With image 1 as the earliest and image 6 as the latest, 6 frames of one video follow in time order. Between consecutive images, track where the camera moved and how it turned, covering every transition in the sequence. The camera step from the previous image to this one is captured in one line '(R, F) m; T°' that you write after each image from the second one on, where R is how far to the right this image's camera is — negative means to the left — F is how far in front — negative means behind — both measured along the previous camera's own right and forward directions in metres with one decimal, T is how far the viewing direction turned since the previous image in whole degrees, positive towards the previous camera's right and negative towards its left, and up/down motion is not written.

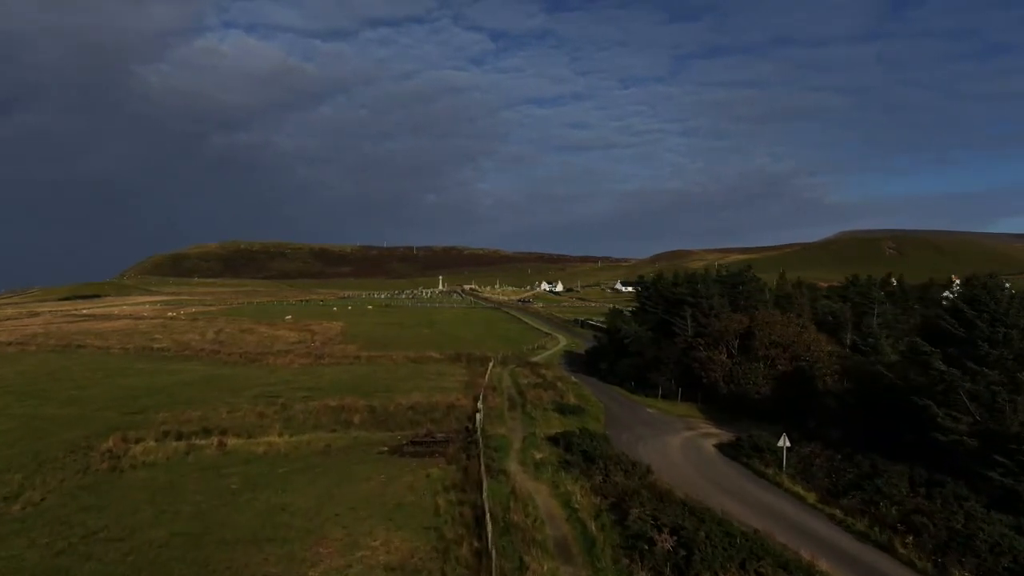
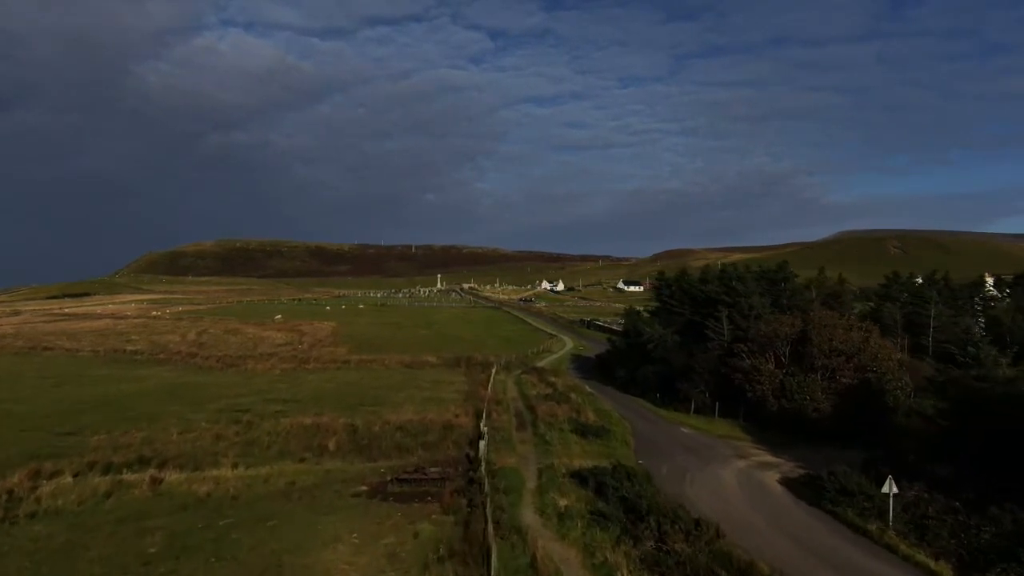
(-0.4, +5.8) m; 0°
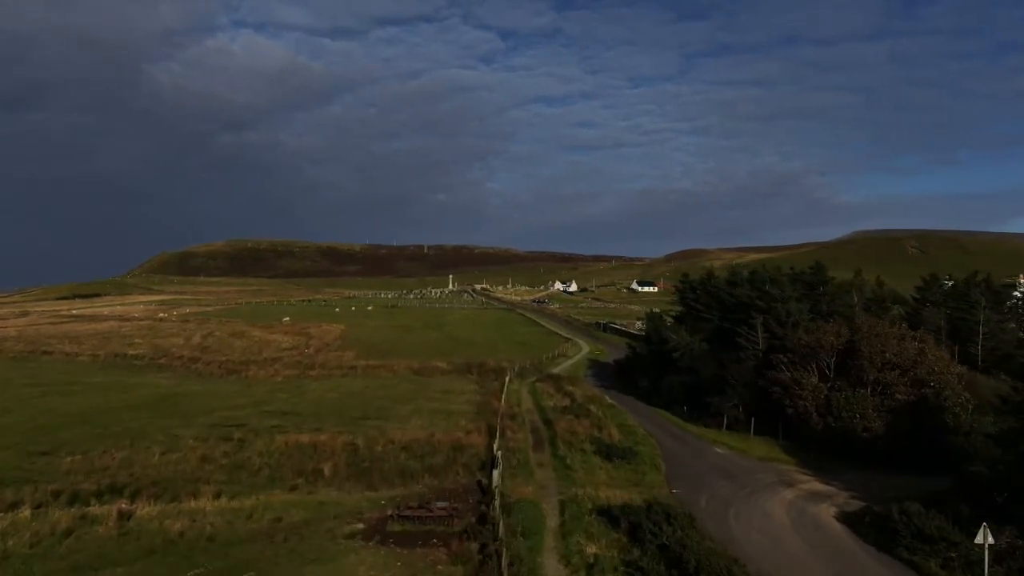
(-0.2, +2.7) m; -1°
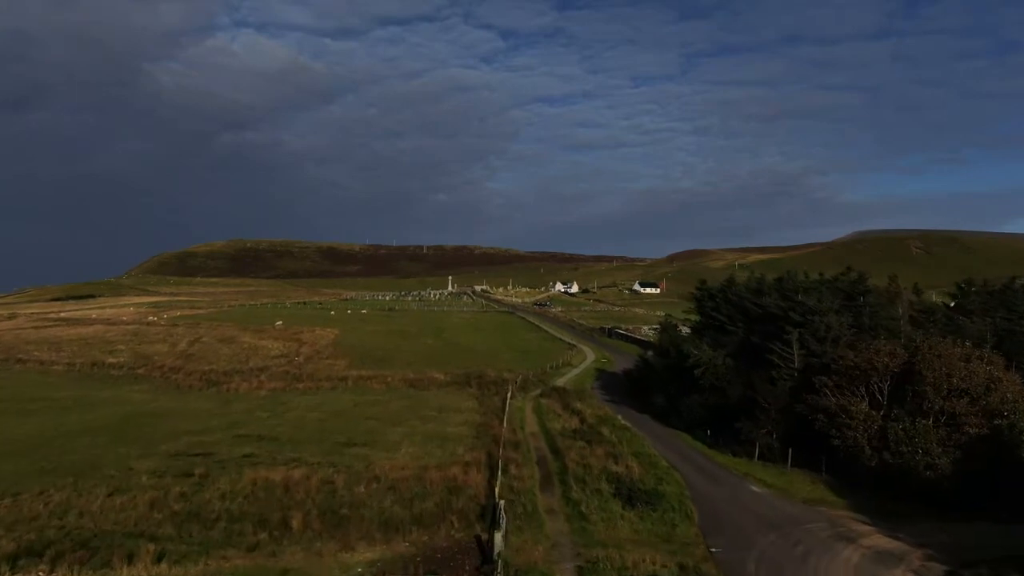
(-0.1, +3.7) m; 0°
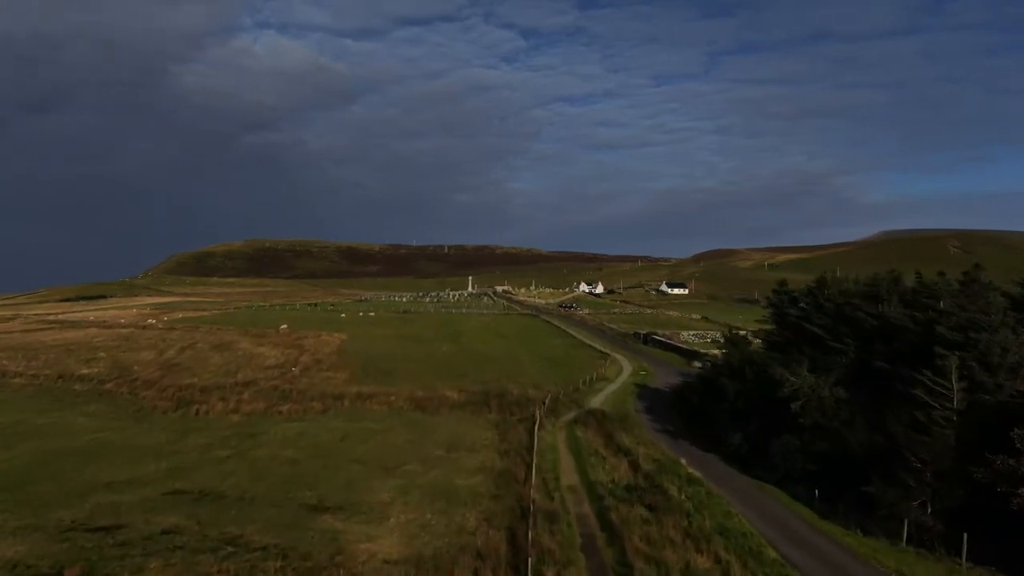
(-0.3, +8.6) m; -2°
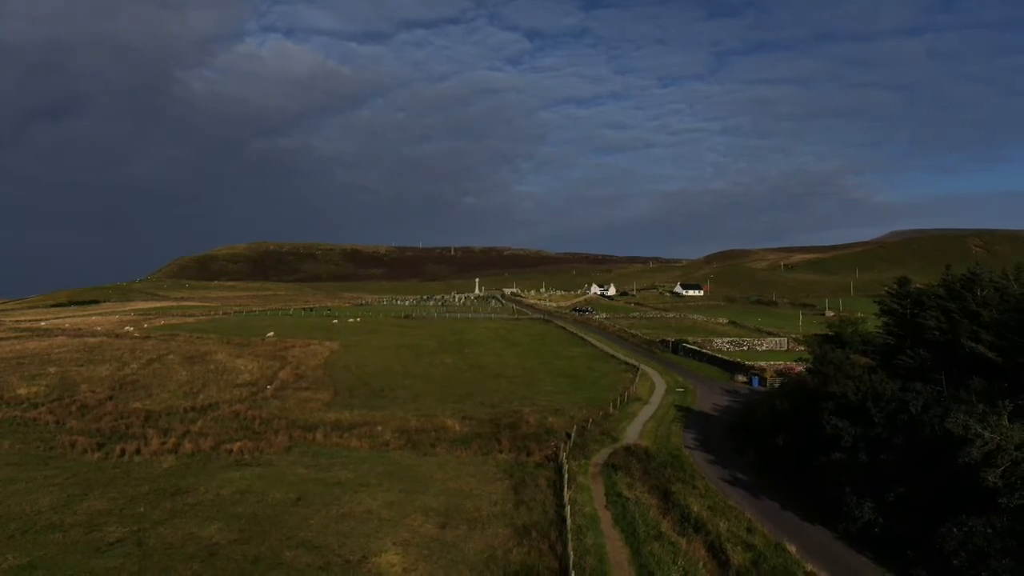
(-0.4, +9.2) m; -1°
